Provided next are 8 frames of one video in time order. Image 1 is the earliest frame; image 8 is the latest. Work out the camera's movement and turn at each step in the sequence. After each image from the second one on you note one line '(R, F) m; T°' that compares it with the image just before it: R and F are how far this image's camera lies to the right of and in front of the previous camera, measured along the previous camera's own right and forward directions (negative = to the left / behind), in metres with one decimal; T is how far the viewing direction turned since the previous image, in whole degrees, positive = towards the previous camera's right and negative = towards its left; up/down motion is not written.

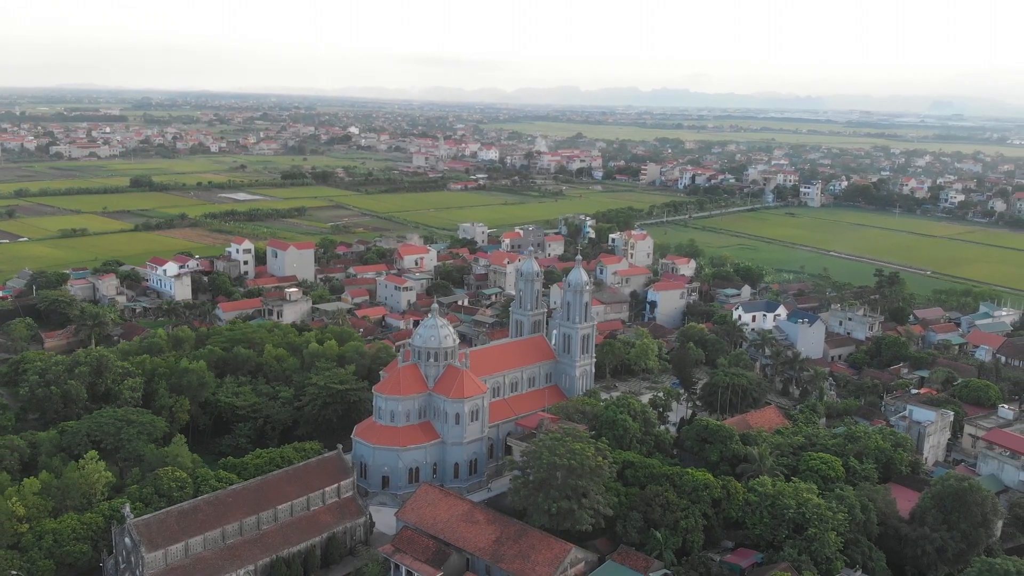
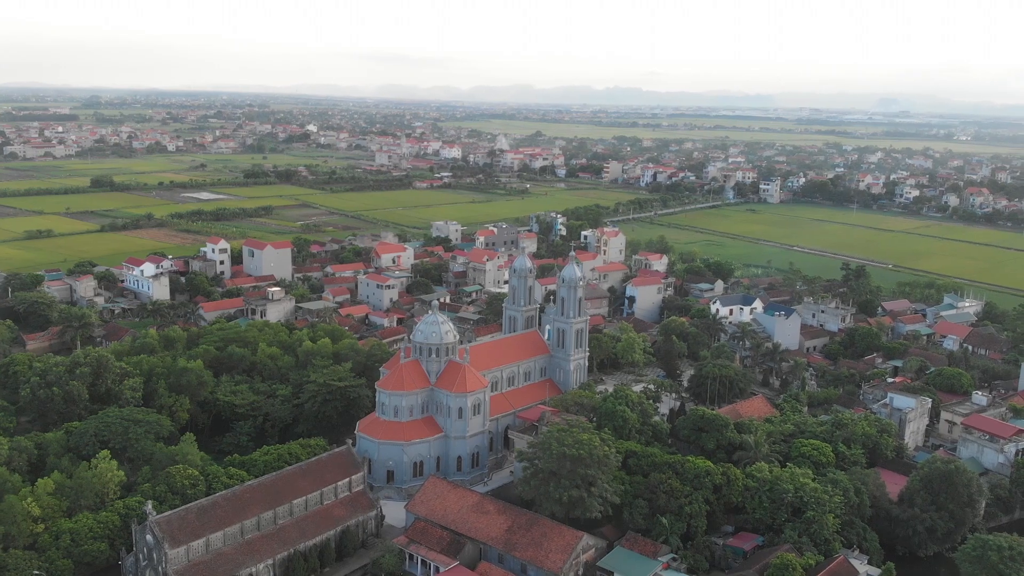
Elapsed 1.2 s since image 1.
(-1.4, -0.5) m; +3°
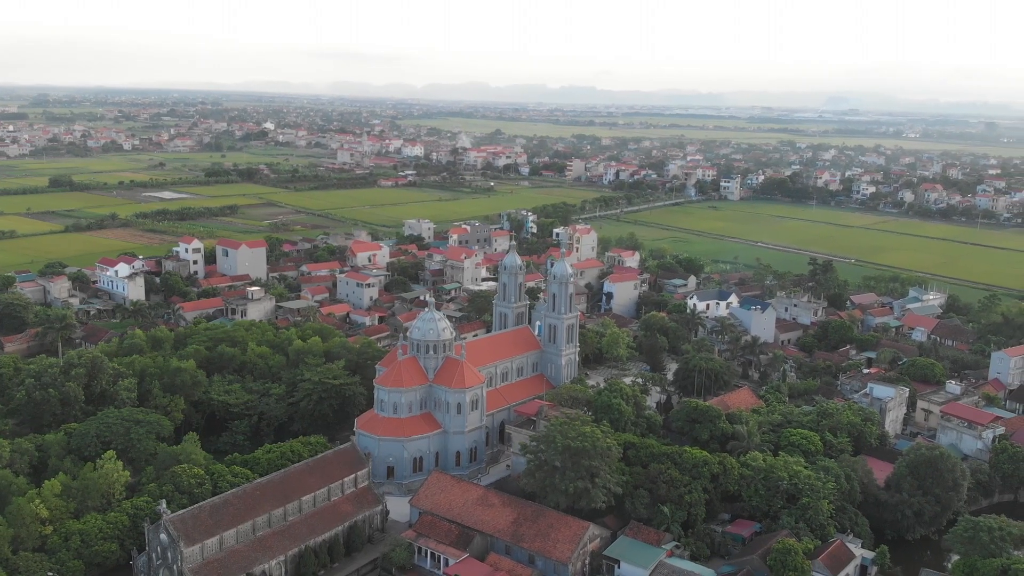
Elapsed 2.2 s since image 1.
(-1.2, -0.4) m; +3°
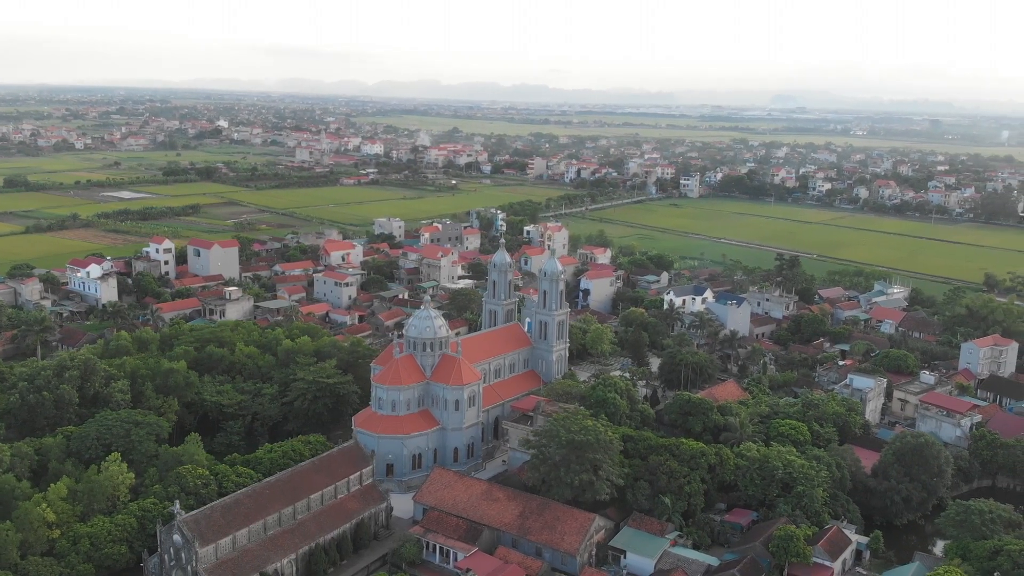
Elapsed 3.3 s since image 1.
(-1.3, -0.3) m; +3°
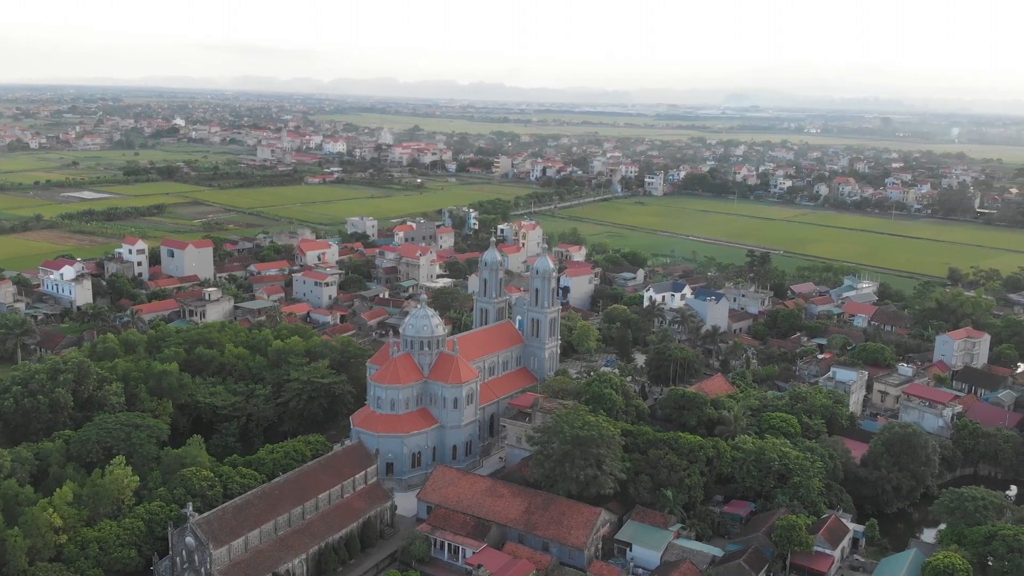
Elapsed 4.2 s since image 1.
(-1.2, -0.2) m; +2°
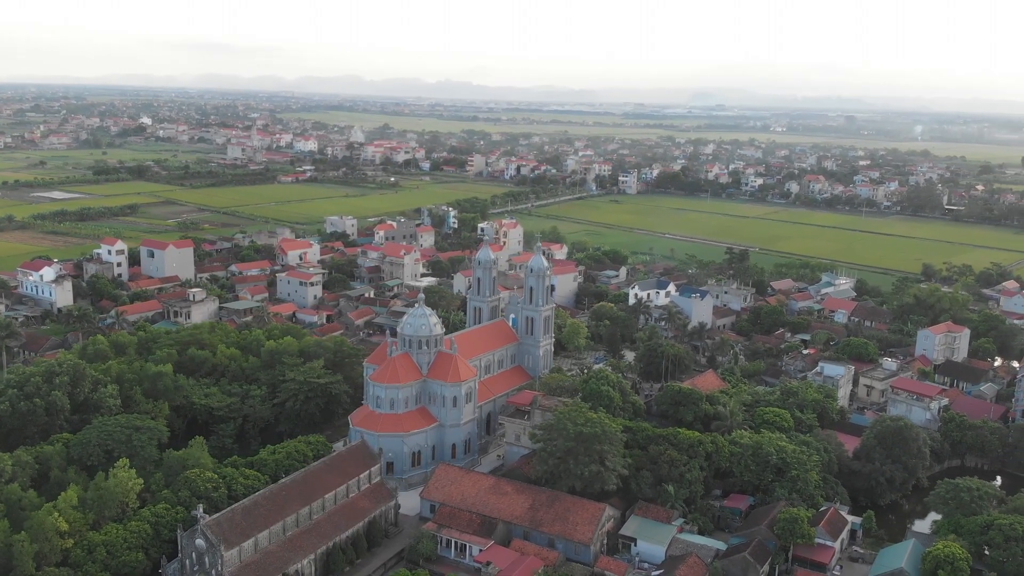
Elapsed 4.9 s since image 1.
(-0.9, -0.1) m; +2°
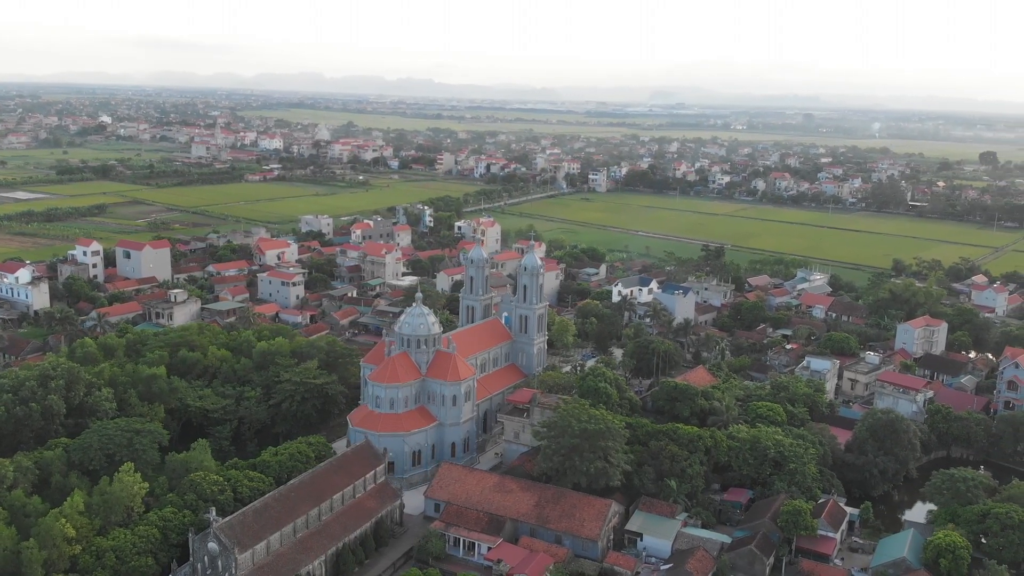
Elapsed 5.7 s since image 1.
(-1.1, -0.1) m; +2°
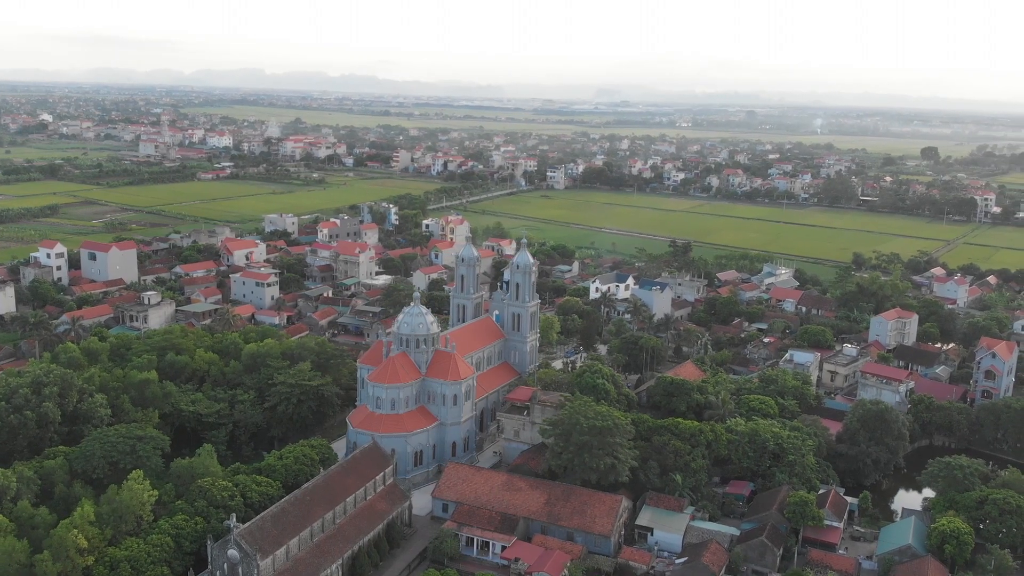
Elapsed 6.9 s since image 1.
(-1.6, +0.1) m; +3°
